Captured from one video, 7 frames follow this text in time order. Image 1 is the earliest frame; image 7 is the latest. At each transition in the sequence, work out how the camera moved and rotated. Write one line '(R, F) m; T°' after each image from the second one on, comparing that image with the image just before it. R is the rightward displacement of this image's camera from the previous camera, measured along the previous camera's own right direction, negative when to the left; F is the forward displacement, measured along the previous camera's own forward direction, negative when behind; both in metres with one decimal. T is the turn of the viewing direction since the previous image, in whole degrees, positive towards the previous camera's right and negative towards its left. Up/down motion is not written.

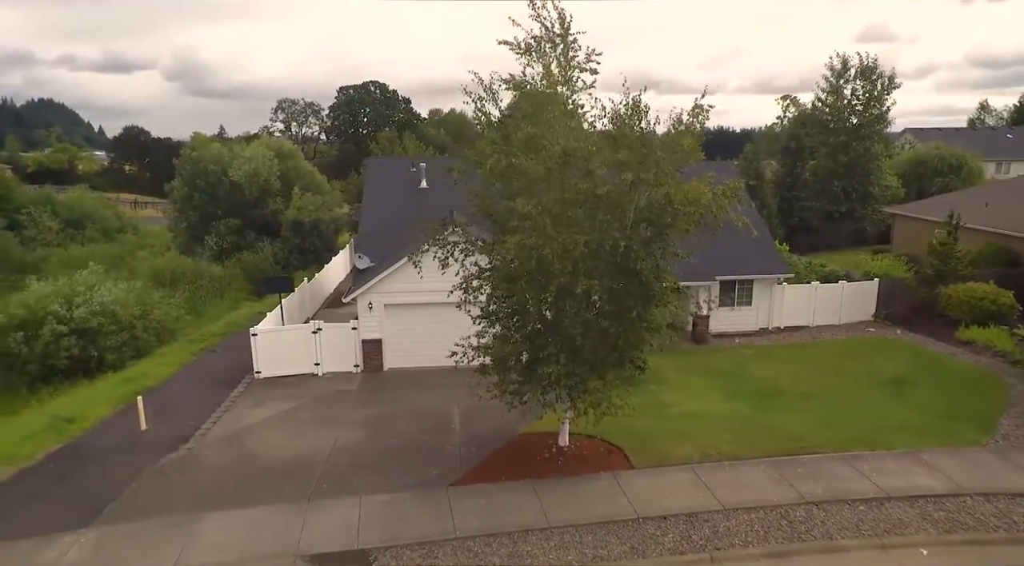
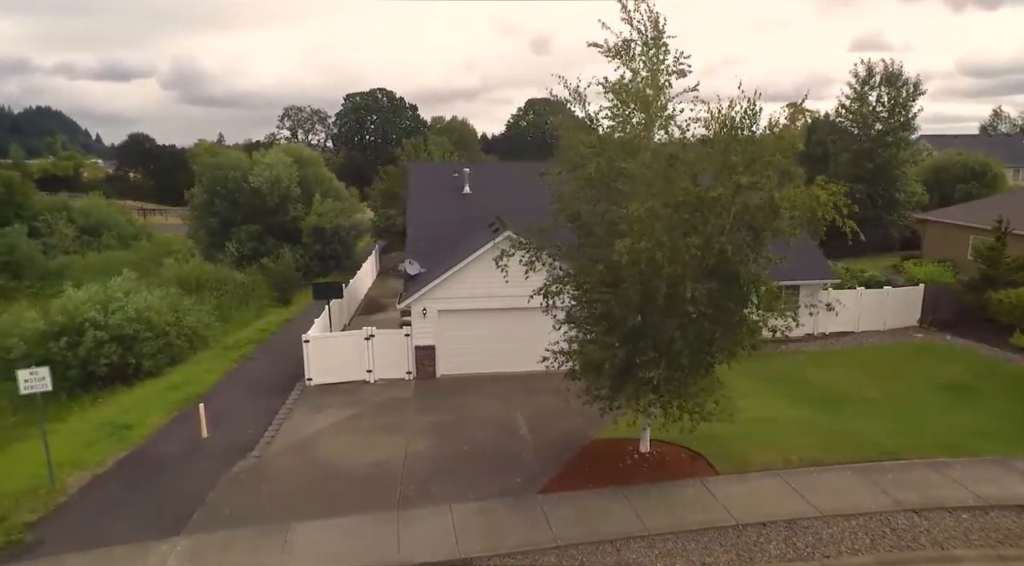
(-1.4, +0.1) m; 0°
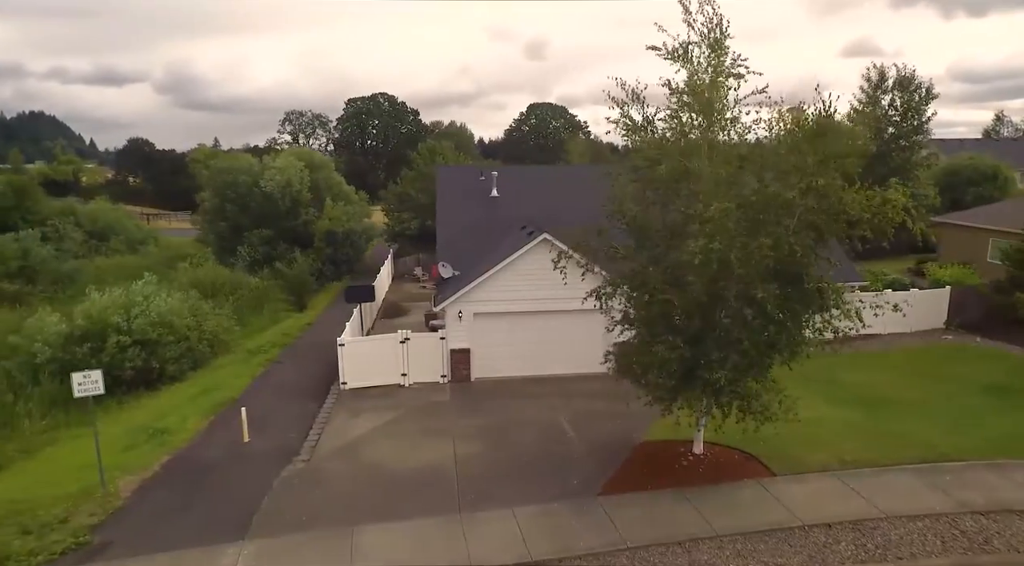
(-1.0, 0.0) m; 0°
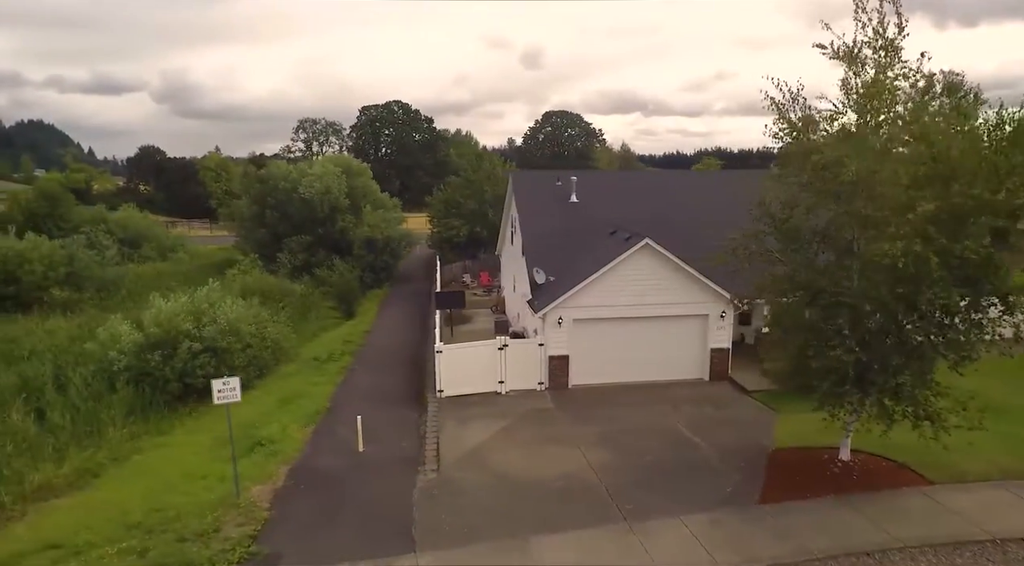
(-2.4, +0.2) m; 0°
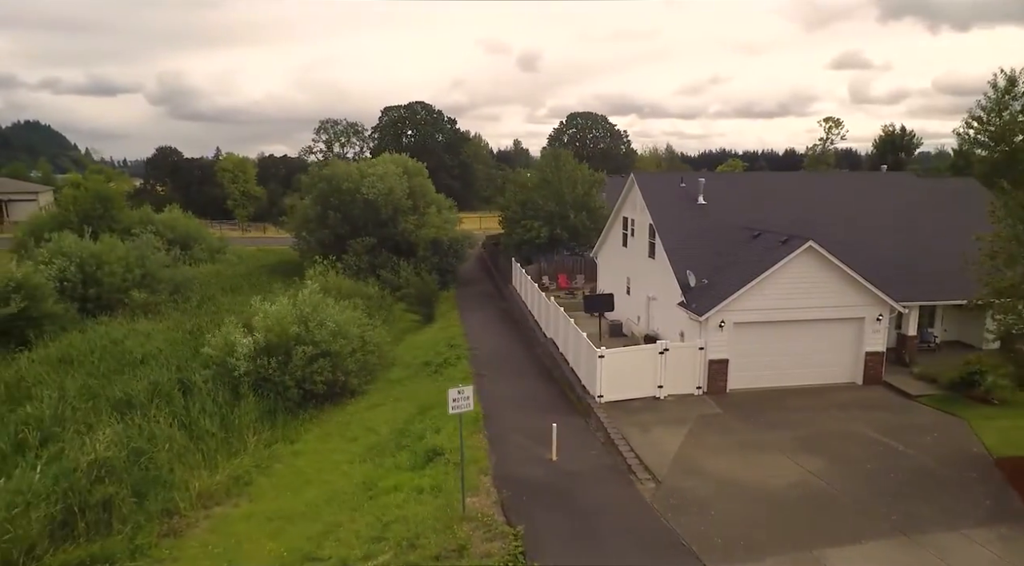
(-3.8, +0.4) m; 0°
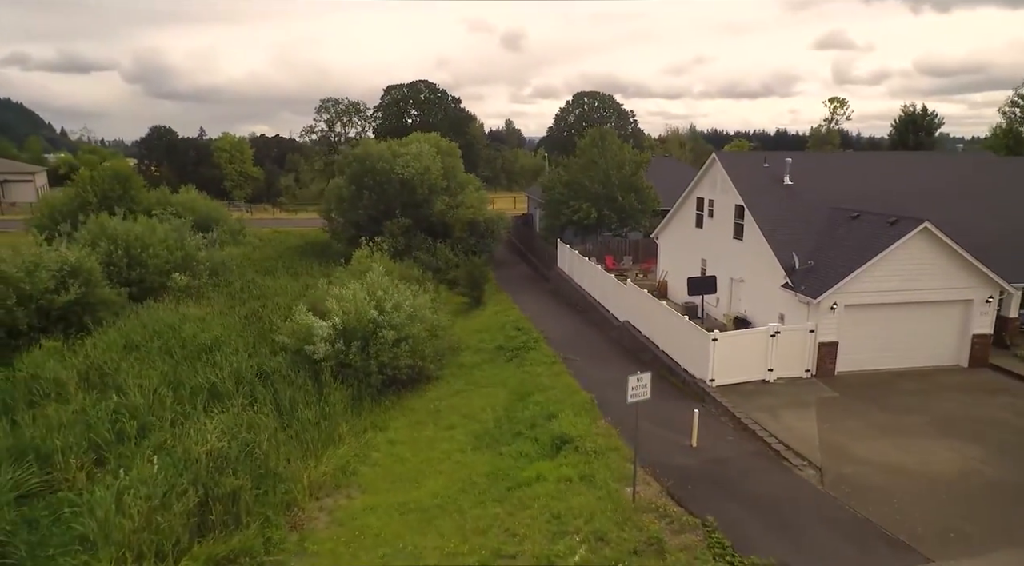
(-2.8, +0.5) m; +1°
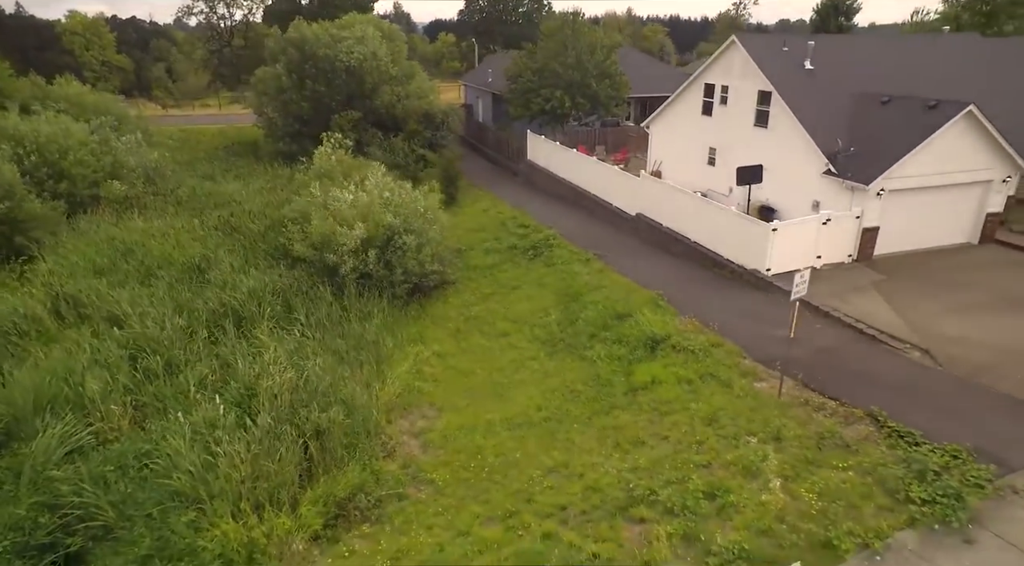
(-3.6, +1.3) m; +9°
